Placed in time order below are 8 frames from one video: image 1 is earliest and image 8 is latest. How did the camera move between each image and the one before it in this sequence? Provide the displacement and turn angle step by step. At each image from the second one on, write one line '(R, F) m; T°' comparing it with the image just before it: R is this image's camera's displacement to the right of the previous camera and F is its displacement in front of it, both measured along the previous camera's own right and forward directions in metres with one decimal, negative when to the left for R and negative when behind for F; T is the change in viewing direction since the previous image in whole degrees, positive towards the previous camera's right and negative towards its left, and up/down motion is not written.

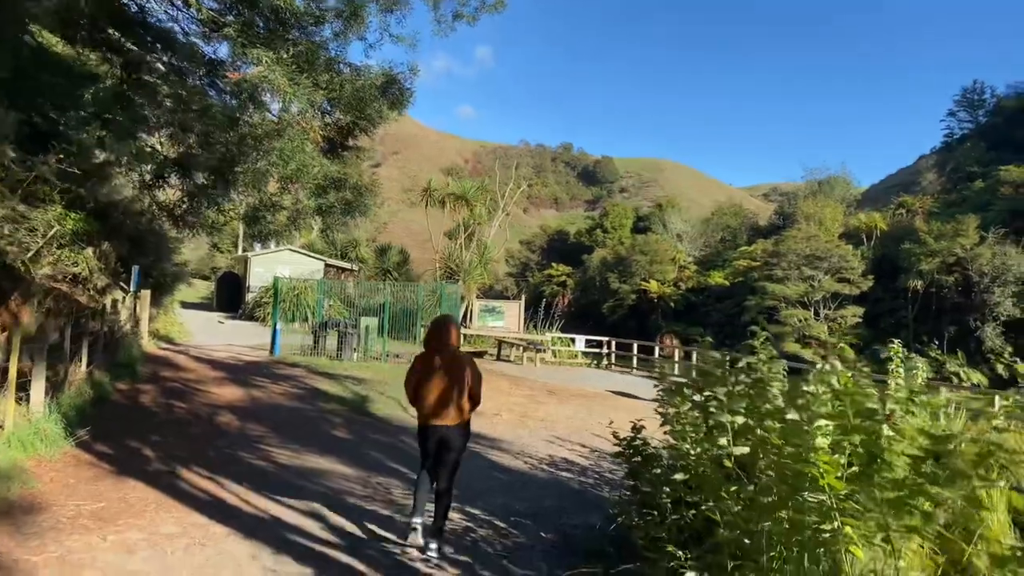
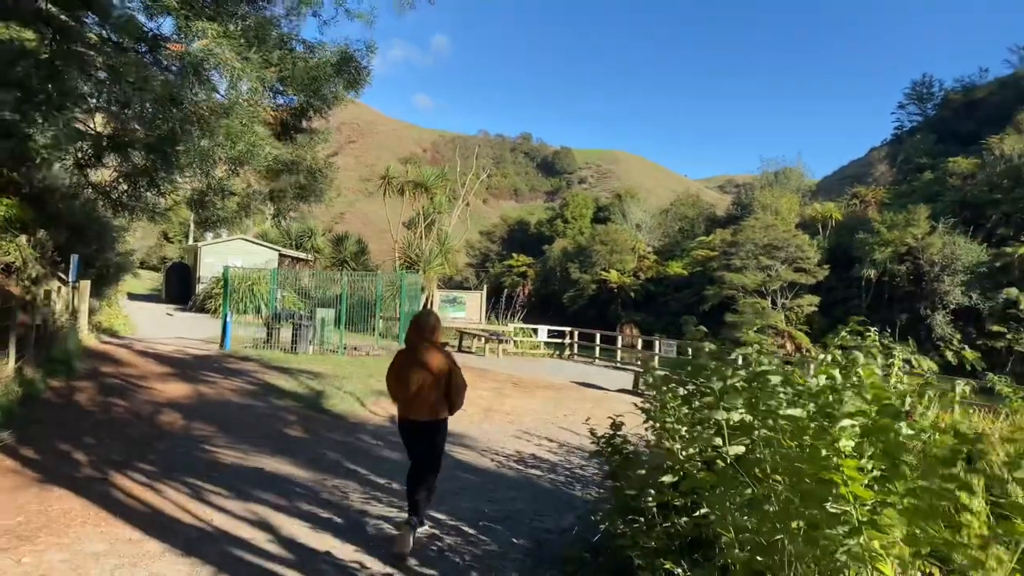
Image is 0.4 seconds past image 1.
(-0.1, +0.4) m; +3°
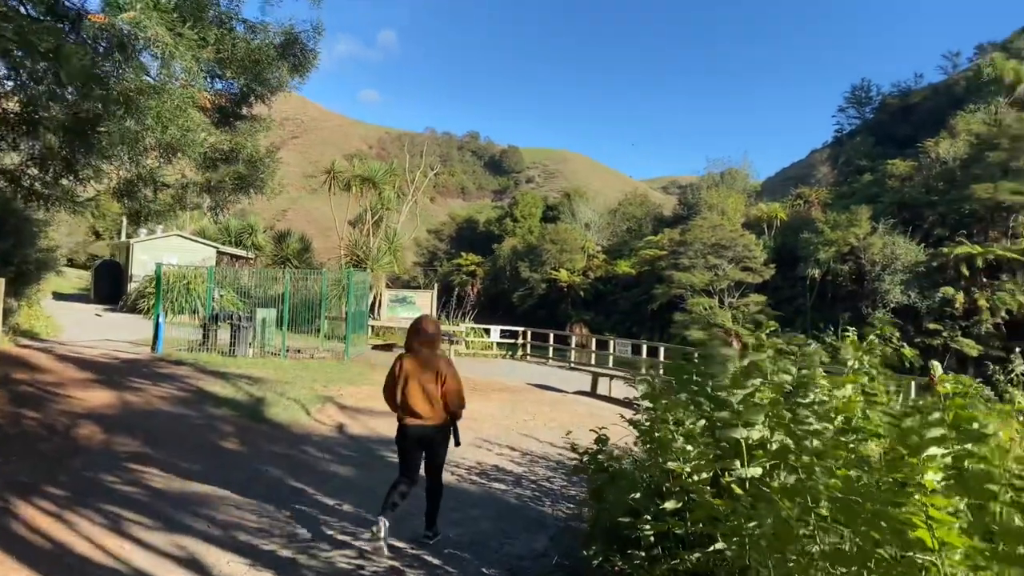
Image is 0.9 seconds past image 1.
(-0.1, +0.5) m; +4°
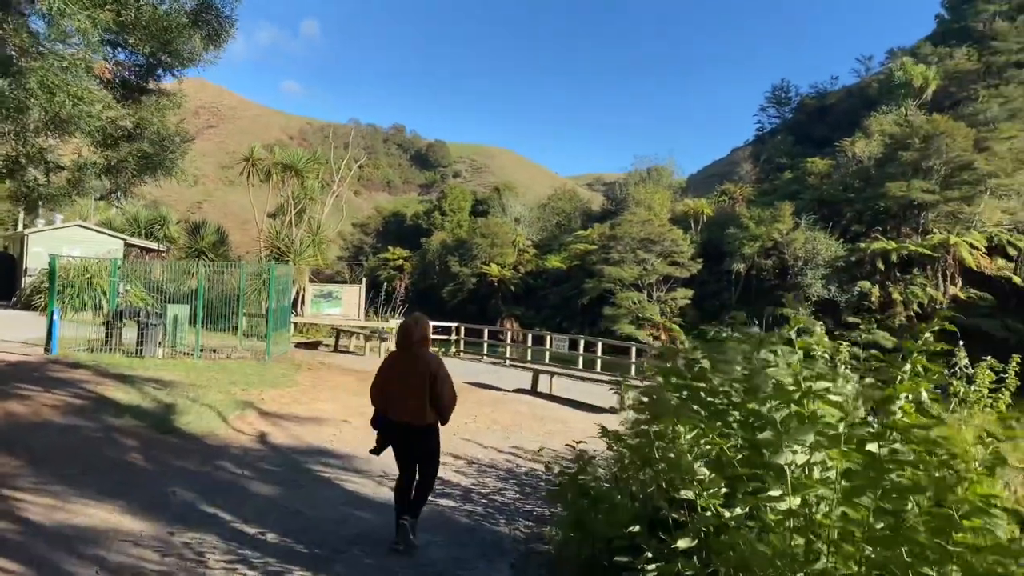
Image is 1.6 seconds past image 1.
(-0.2, +0.6) m; +6°
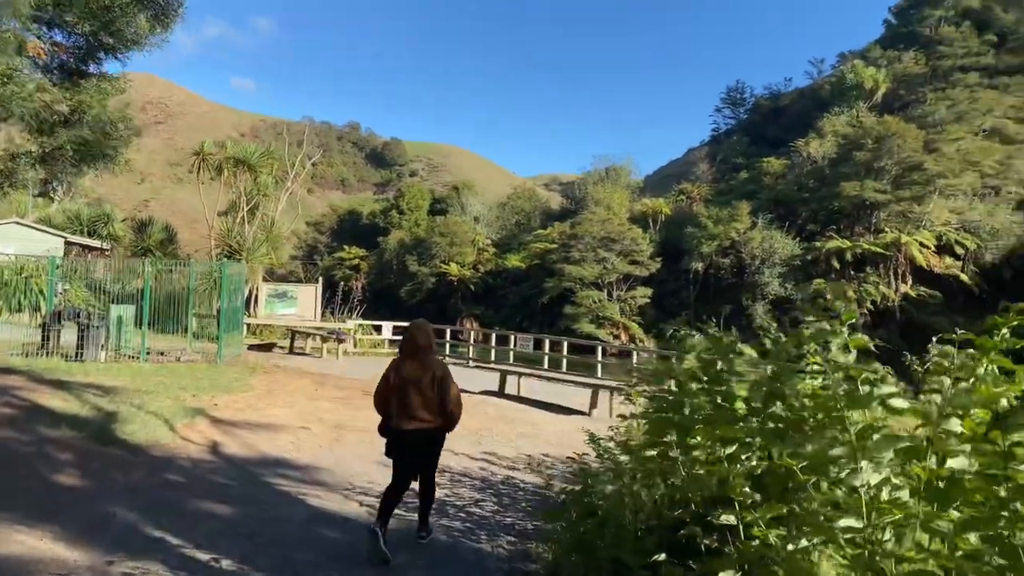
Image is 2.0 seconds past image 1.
(-0.1, +0.4) m; +3°
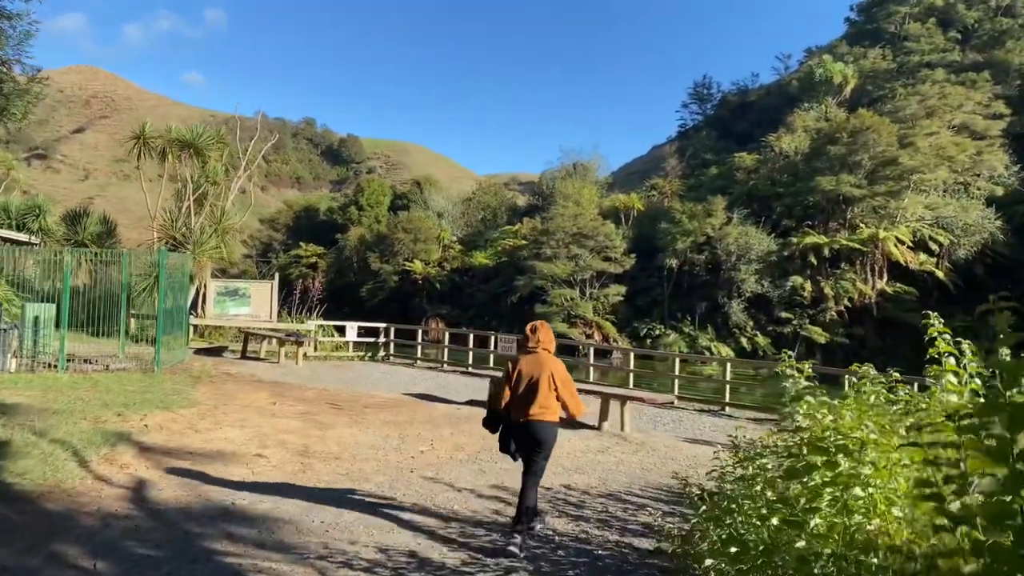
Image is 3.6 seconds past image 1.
(-0.4, +1.5) m; +3°
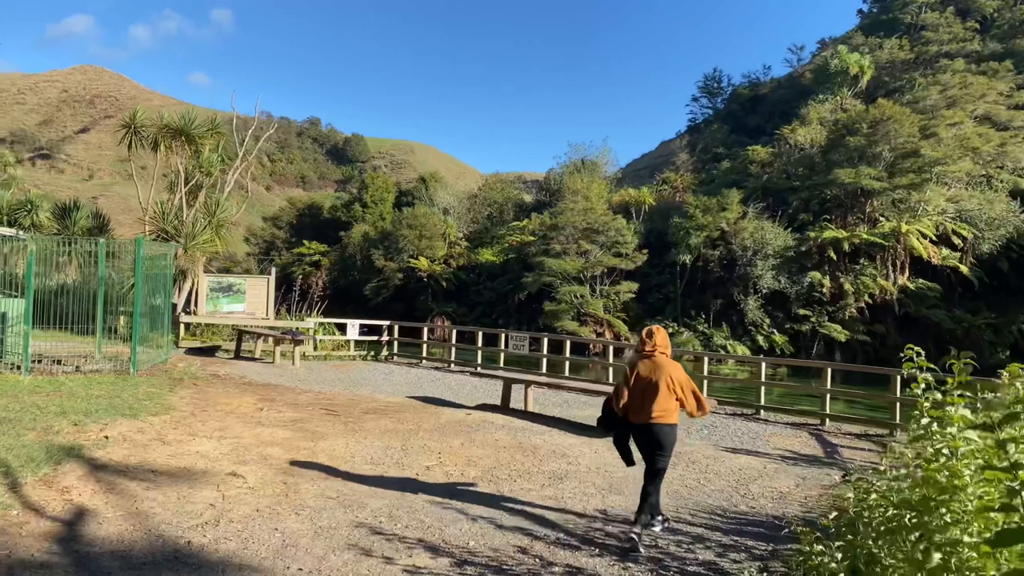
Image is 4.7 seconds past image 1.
(-0.1, +1.0) m; 0°
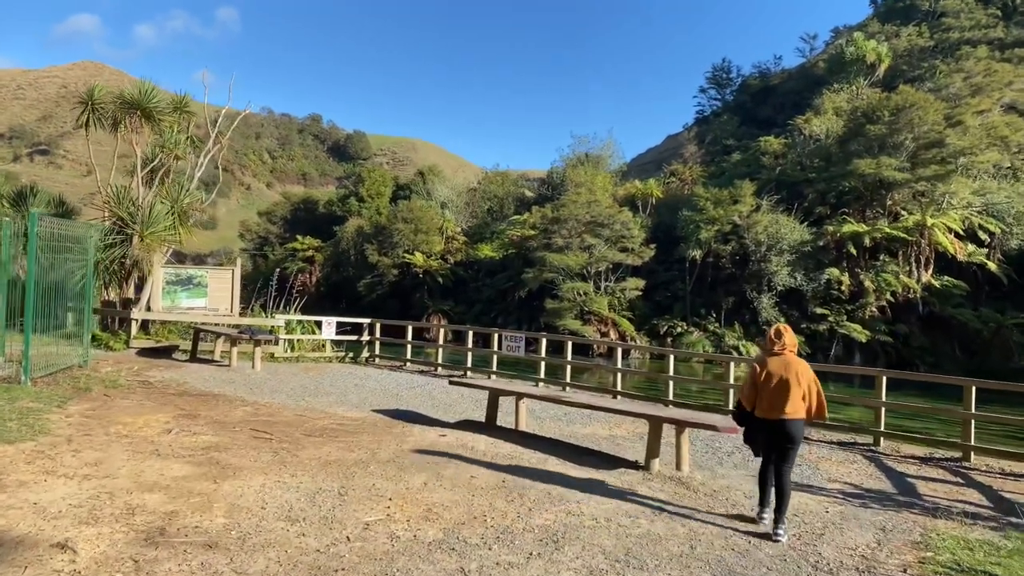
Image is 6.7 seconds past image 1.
(+0.1, +1.7) m; 0°
